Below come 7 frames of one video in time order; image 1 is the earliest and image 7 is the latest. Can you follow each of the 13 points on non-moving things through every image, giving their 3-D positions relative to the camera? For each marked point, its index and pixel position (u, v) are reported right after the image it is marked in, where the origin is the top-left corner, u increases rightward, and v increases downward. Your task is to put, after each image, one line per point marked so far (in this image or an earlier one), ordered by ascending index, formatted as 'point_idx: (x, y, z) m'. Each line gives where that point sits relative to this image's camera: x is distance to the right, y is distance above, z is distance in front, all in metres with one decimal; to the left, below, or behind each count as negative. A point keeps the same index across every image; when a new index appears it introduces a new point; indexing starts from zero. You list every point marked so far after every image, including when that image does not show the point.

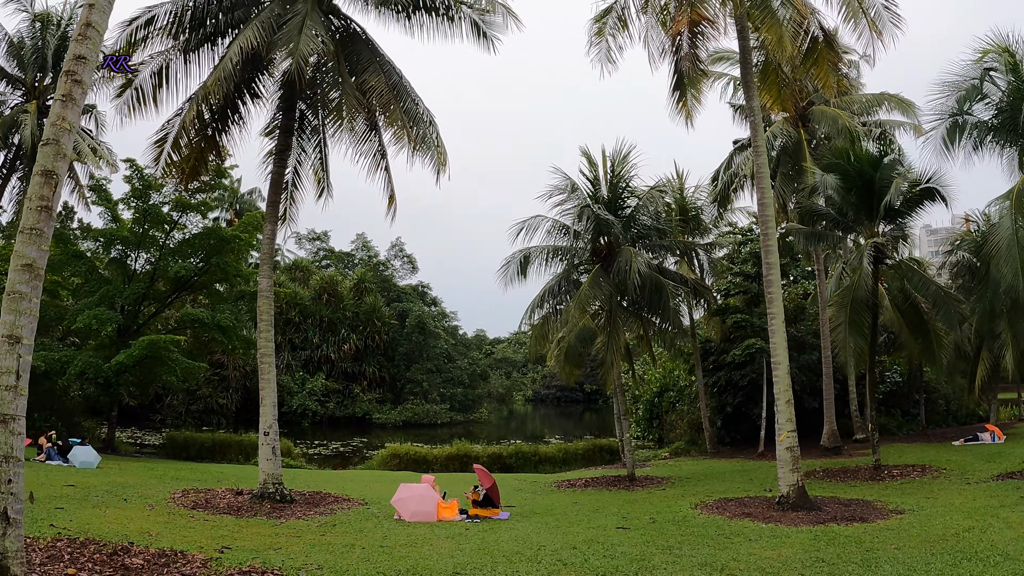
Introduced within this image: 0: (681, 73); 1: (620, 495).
0: (+3.2, +4.0, +11.6) m
1: (+2.1, -4.2, +12.5) m
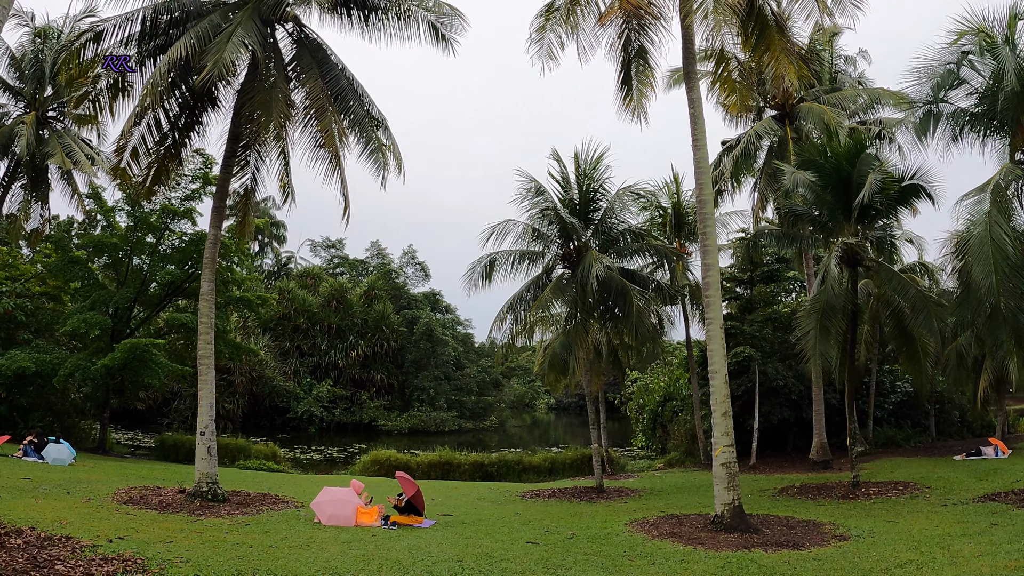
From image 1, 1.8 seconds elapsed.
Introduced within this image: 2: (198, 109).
0: (+2.1, +4.0, +11.2) m
1: (+1.1, -4.2, +12.0) m
2: (-6.3, +3.6, +12.6) m
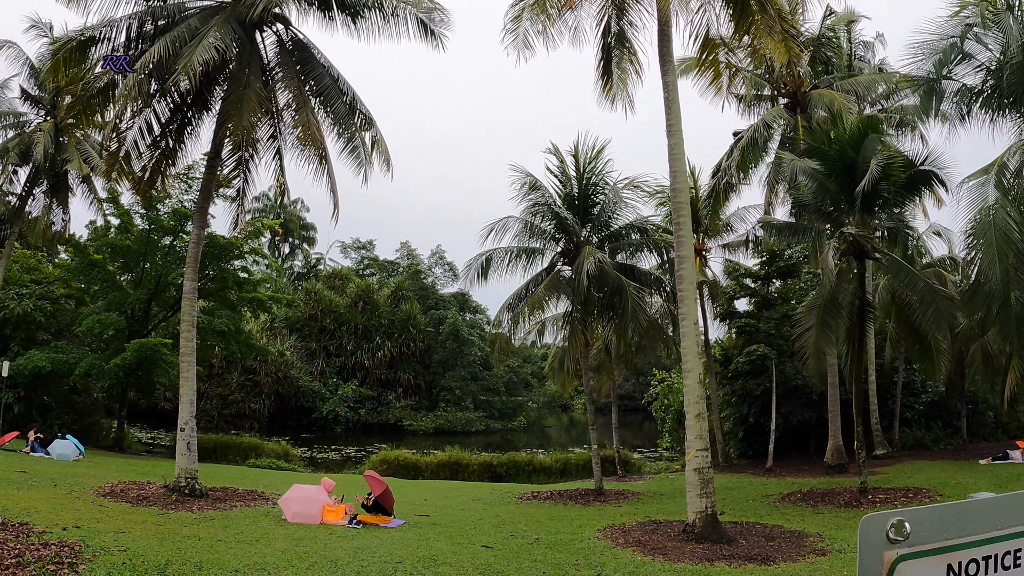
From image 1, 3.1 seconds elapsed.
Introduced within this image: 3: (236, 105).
0: (+1.7, +4.1, +10.8) m
1: (+0.8, -4.1, +11.7) m
2: (-6.6, +3.6, +12.9) m
3: (-5.3, +3.3, +11.5) m
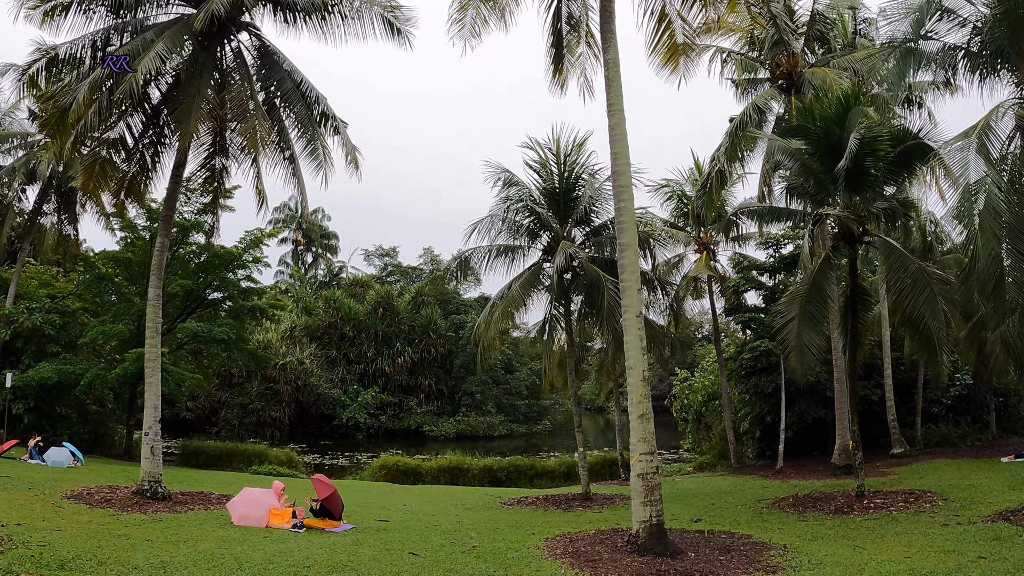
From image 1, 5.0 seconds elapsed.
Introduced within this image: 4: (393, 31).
0: (+0.8, +4.2, +10.3) m
1: (+0.3, -4.1, +11.2) m
2: (-7.3, +3.4, +13.1) m
3: (-6.1, +3.2, +11.6) m
4: (-2.5, +5.3, +13.0) m
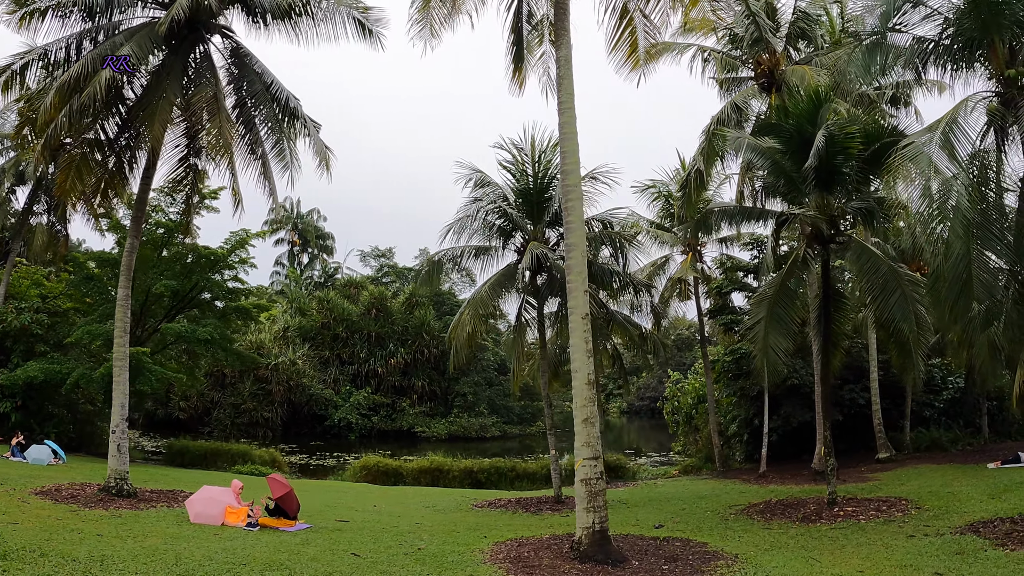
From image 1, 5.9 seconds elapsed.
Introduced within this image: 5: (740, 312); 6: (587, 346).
0: (+0.1, +4.1, +10.2) m
1: (-0.4, -4.1, +11.1) m
2: (-7.8, +3.4, +13.2) m
3: (-6.7, +3.2, +11.7) m
4: (-3.0, +5.3, +13.0) m
5: (+6.5, -0.7, +17.4) m
6: (+1.0, -0.7, +8.0) m
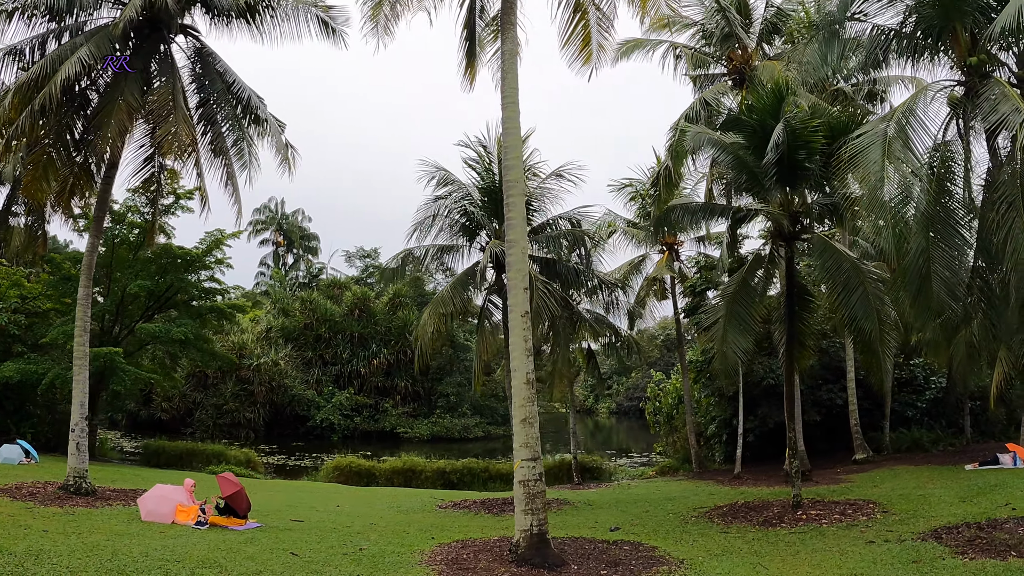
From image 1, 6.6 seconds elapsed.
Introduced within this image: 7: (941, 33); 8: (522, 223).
0: (-0.6, +4.2, +10.1) m
1: (-1.1, -4.1, +11.0) m
2: (-8.6, +3.4, +13.2) m
3: (-7.4, +3.2, +11.6) m
4: (-3.8, +5.3, +12.9) m
5: (+5.8, -0.6, +17.2) m
6: (+0.2, -0.7, +7.8) m
7: (+6.3, +3.7, +9.3) m
8: (+0.1, +0.8, +8.1) m
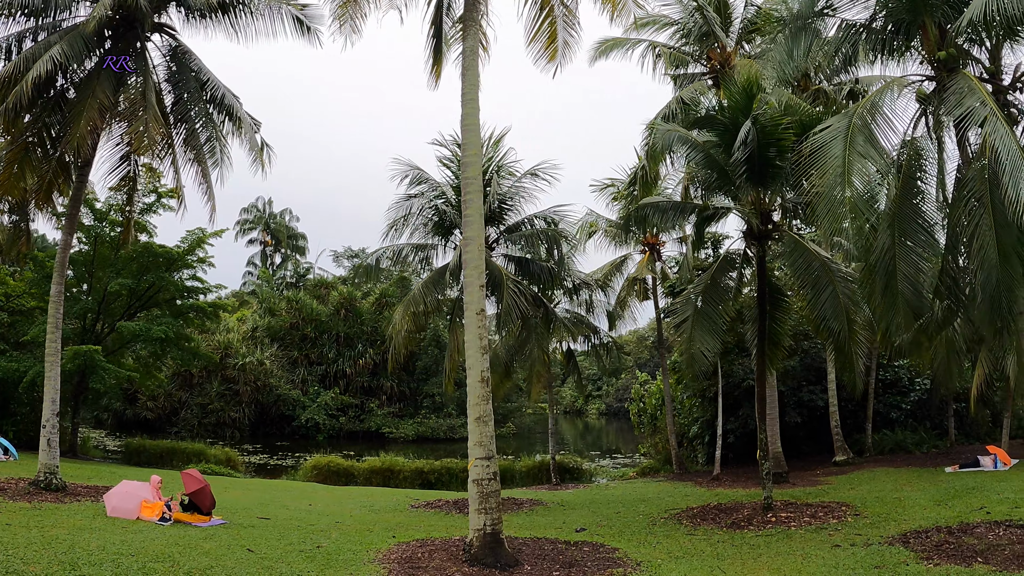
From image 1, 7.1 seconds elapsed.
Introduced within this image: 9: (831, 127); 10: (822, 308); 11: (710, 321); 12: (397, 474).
0: (-1.1, +4.2, +10.1) m
1: (-1.6, -4.1, +11.0) m
2: (-9.1, +3.5, +13.2) m
3: (-7.9, +3.2, +11.6) m
4: (-4.3, +5.3, +12.9) m
5: (+5.3, -0.6, +17.1) m
6: (-0.4, -0.7, +7.8) m
7: (+5.7, +3.7, +9.2) m
8: (-0.4, +0.9, +8.0) m
9: (+4.7, +2.3, +9.3) m
10: (+5.1, -0.3, +10.5) m
11: (+3.4, -0.6, +10.5) m
12: (-3.0, -4.9, +16.6) m
